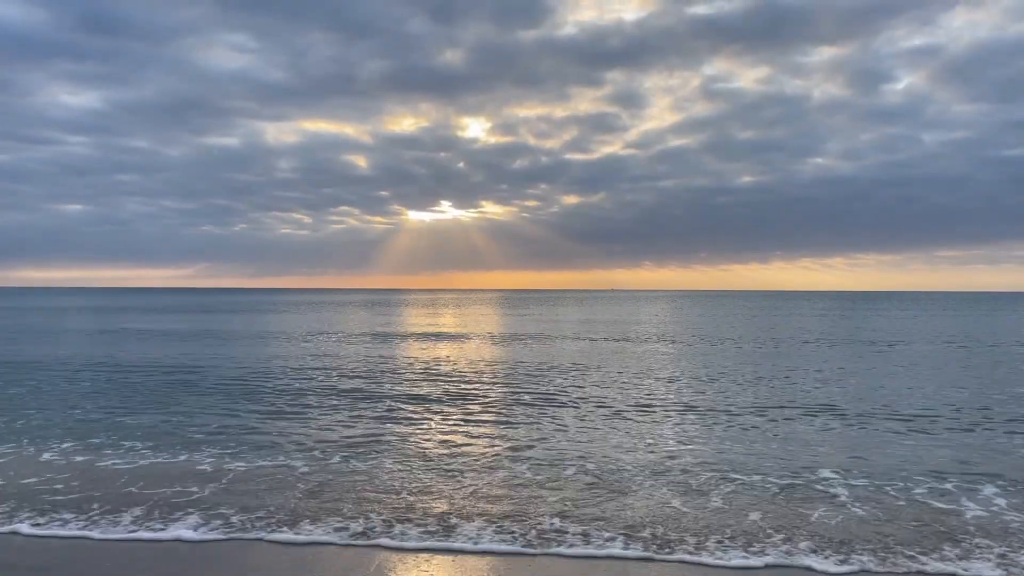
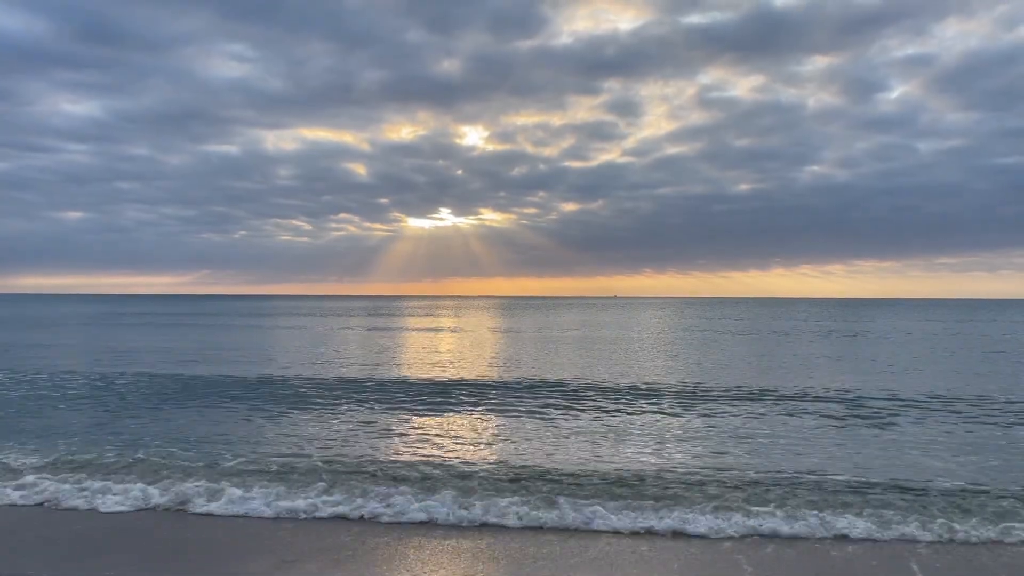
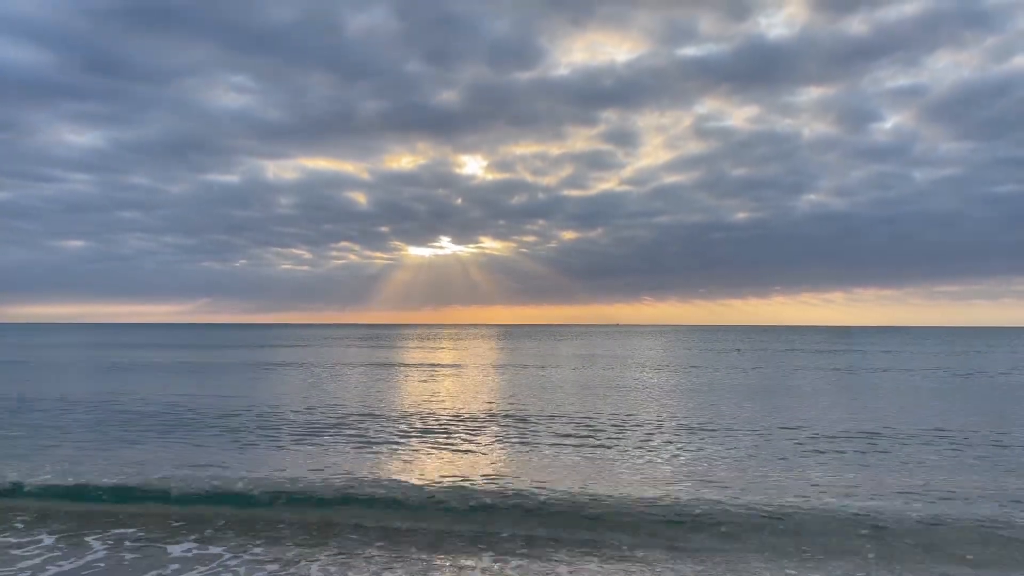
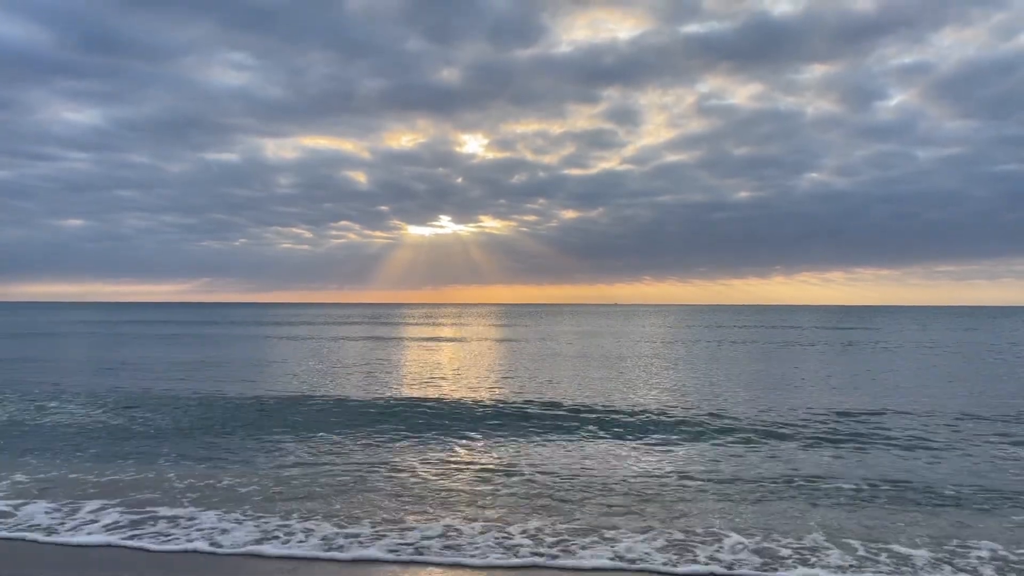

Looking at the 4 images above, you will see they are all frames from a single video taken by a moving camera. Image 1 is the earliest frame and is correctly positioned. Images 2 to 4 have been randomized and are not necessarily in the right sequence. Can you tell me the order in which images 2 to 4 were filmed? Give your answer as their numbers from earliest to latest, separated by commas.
2, 4, 3
